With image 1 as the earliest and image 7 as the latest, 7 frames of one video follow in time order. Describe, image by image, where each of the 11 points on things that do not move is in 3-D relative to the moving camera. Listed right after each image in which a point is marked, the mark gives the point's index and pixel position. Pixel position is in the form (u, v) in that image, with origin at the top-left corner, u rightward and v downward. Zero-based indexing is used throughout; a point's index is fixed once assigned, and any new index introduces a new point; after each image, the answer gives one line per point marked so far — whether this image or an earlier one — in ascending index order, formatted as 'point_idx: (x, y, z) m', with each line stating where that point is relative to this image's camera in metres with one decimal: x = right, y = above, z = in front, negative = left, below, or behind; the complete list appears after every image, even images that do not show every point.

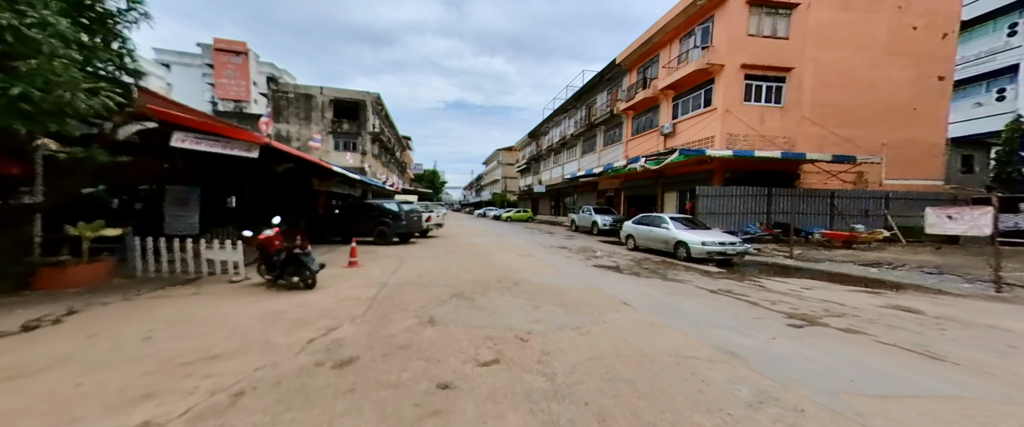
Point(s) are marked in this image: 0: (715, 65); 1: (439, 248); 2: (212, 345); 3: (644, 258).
0: (+9.0, +6.6, +14.6) m
1: (-2.9, -1.4, +13.2) m
2: (-3.0, -1.3, +3.3) m
3: (+4.1, -1.4, +10.1) m
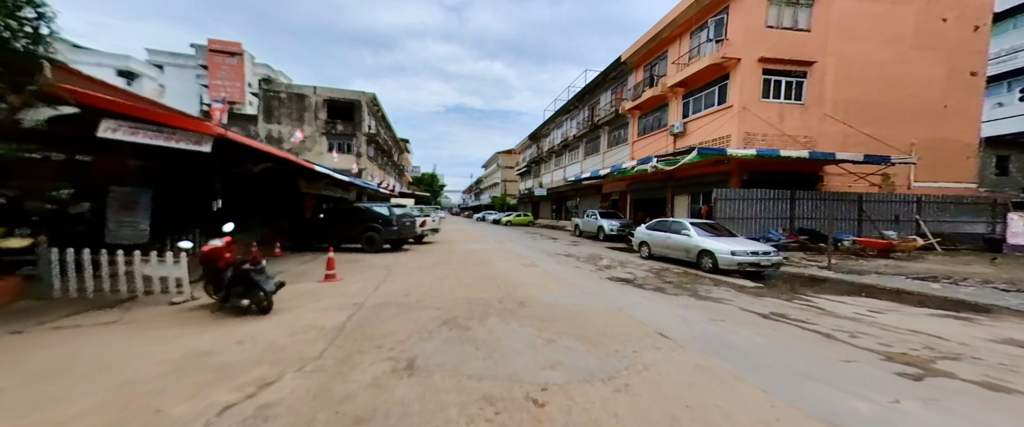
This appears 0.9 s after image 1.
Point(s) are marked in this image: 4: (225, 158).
0: (+9.1, +6.4, +13.5) m
1: (-2.9, -1.6, +12.0) m
2: (-3.0, -1.4, +2.2) m
3: (+4.2, -1.5, +9.0) m
4: (-9.3, +1.8, +10.5) m
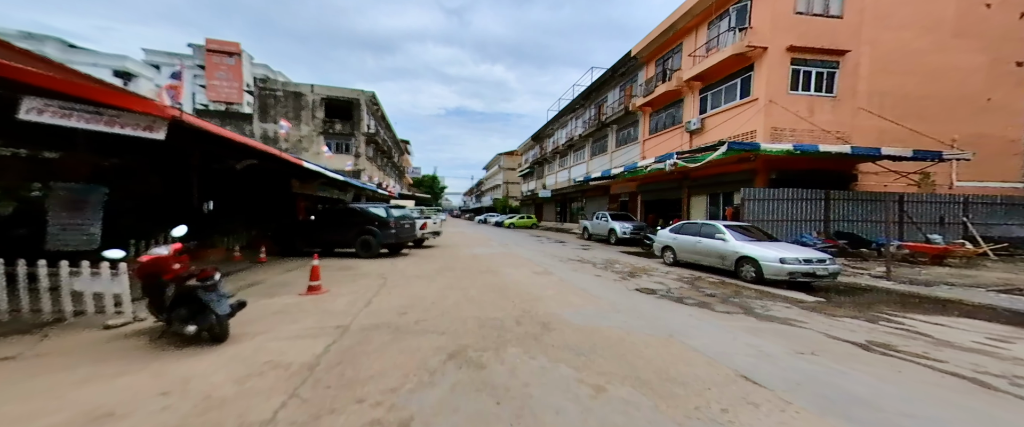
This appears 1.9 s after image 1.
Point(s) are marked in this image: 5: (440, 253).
0: (+9.4, +6.4, +12.5) m
1: (-2.6, -1.6, +11.0) m
2: (-2.7, -1.4, +1.1) m
3: (+4.4, -1.6, +8.0) m
4: (-9.0, +1.8, +9.5) m
5: (-2.9, -1.6, +13.2) m
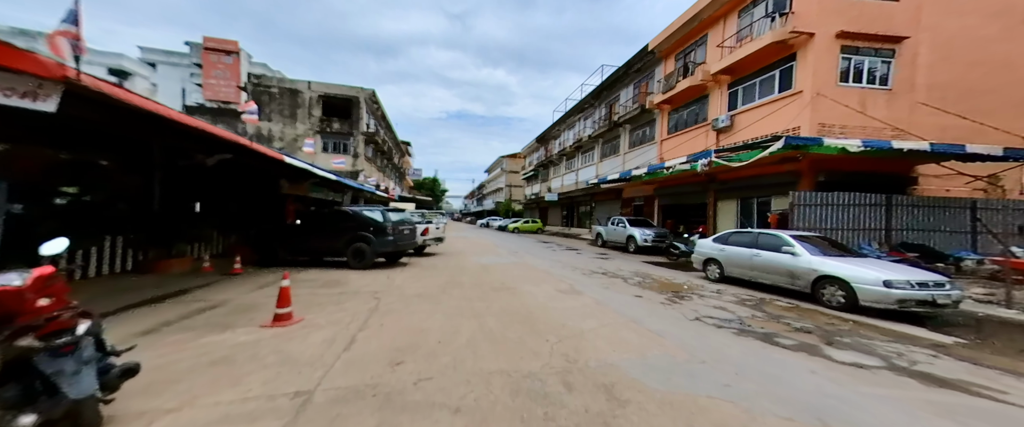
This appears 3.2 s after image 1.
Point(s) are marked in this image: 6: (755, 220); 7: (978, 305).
0: (+9.9, +6.1, +11.1) m
1: (-2.2, -1.8, +9.5) m
2: (-2.3, -1.4, -0.3) m
3: (+4.9, -1.7, +6.5) m
4: (-8.5, +1.7, +8.0) m
5: (-2.5, -1.8, +11.8) m
6: (+9.7, -0.3, +13.1) m
7: (+8.7, -1.7, +6.1) m
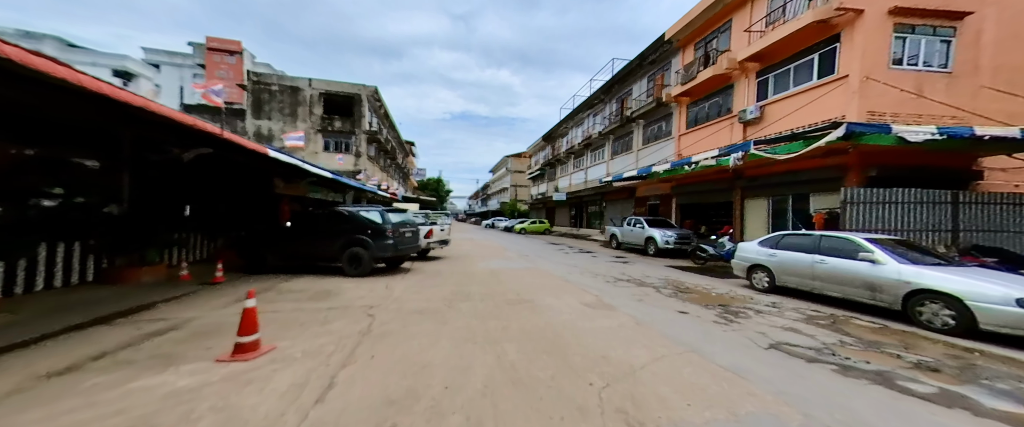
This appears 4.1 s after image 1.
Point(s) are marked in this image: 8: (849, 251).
0: (+10.2, +6.2, +9.9) m
1: (-1.8, -1.8, +8.4) m
2: (-2.0, -1.4, -1.4) m
3: (+5.2, -1.7, +5.3) m
4: (-8.2, +1.6, +7.1) m
5: (-2.1, -1.8, +10.7) m
6: (+10.1, -0.3, +11.9) m
7: (+9.0, -1.7, +4.9) m
8: (+6.0, -0.6, +5.8) m
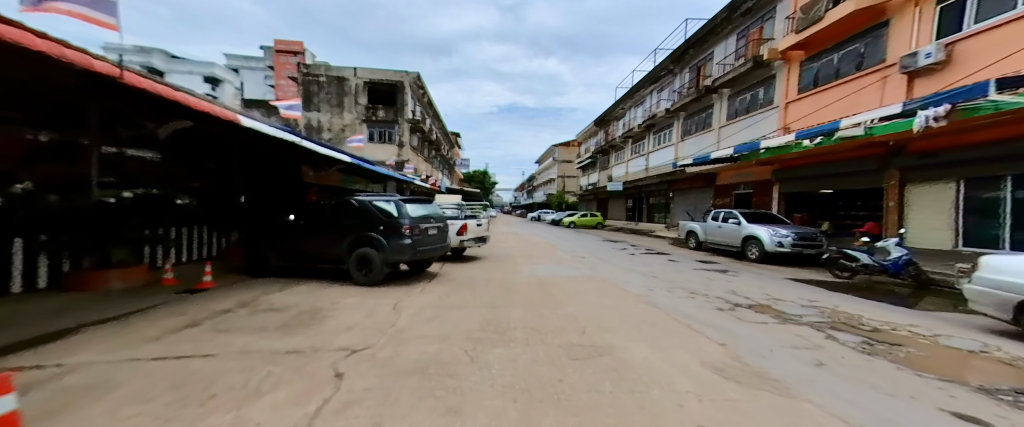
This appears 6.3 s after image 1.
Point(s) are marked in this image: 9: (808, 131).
0: (+11.4, +6.3, +5.5) m
1: (-0.7, -1.6, +6.0) m
2: (-2.4, -1.5, -3.7) m
3: (+5.8, -1.6, +1.9) m
4: (-7.2, +1.8, +5.5) m
5: (-0.6, -1.6, +8.3) m
6: (+11.6, 0.0, +7.6) m
7: (+9.5, -1.6, +1.0) m
8: (+6.7, -0.5, +2.3) m
9: (+10.0, +2.8, +10.9) m
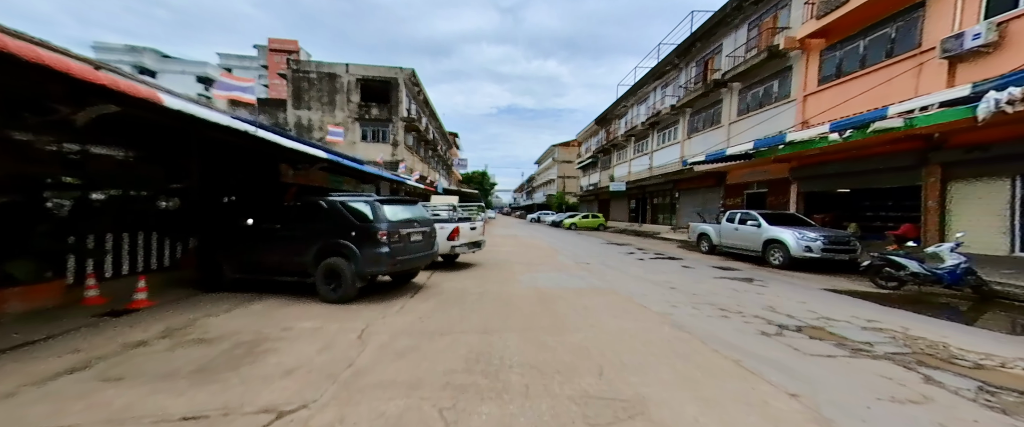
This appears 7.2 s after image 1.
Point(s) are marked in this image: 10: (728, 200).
0: (+11.3, +6.3, +4.5) m
1: (-0.8, -1.6, +4.9) m
2: (-2.4, -1.5, -4.8) m
3: (+5.7, -1.6, +0.8) m
4: (-7.3, +1.7, +4.4) m
5: (-0.7, -1.6, +7.2) m
6: (+11.5, -0.1, +6.6) m
7: (+9.5, -1.6, -0.1) m
8: (+6.6, -0.6, +1.2) m
9: (+9.9, +2.7, +9.8) m
10: (+11.7, +0.8, +17.8) m
